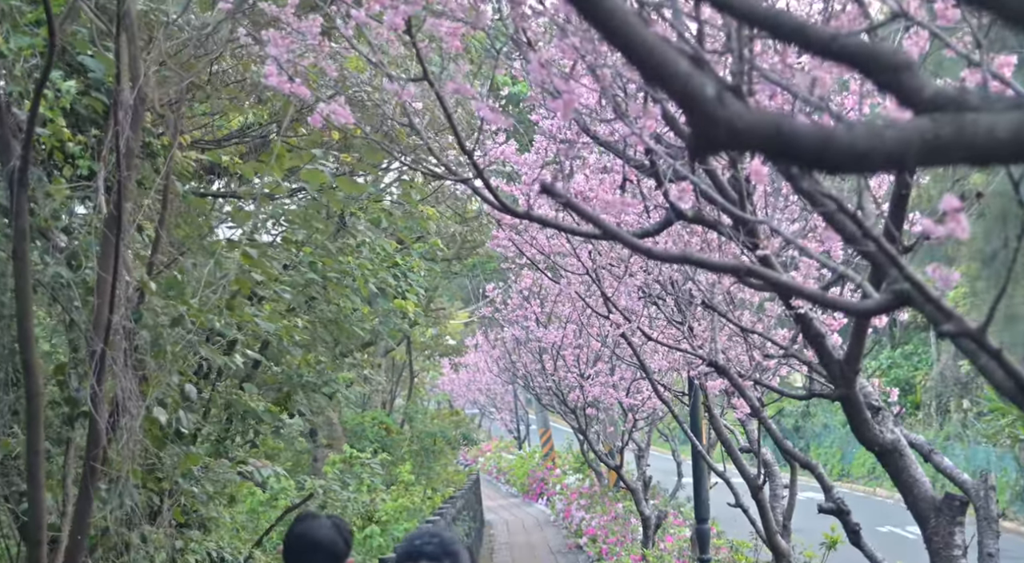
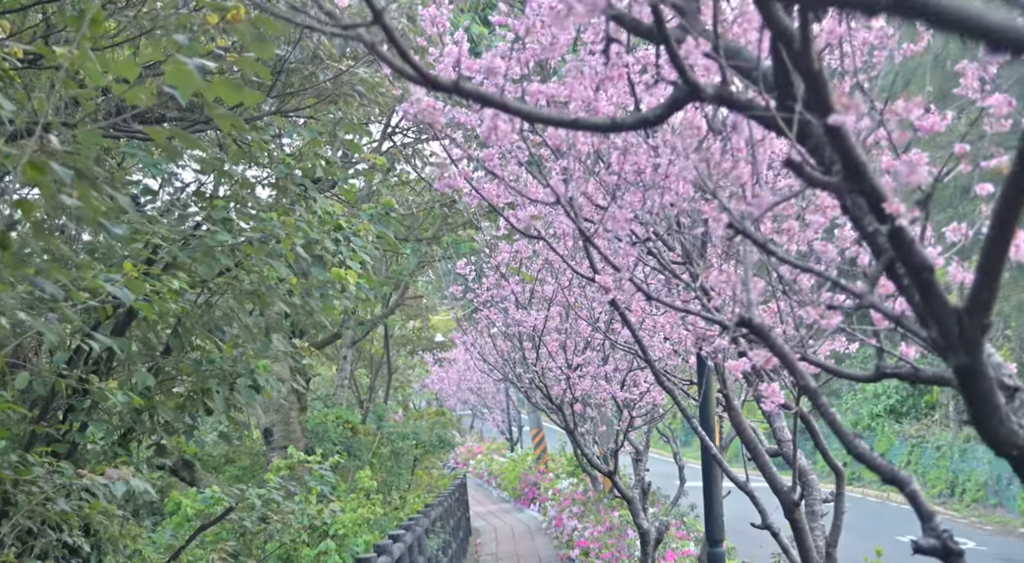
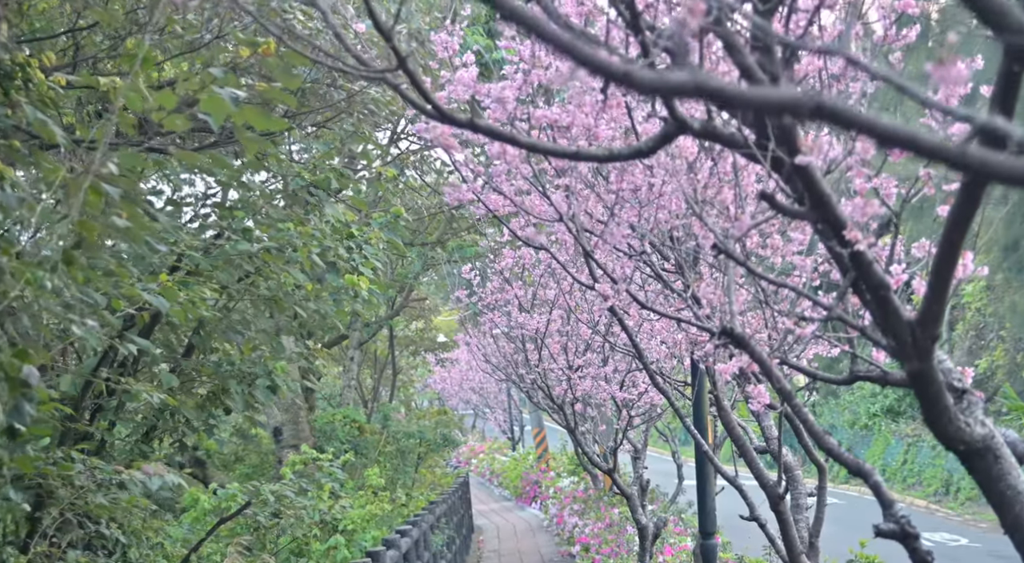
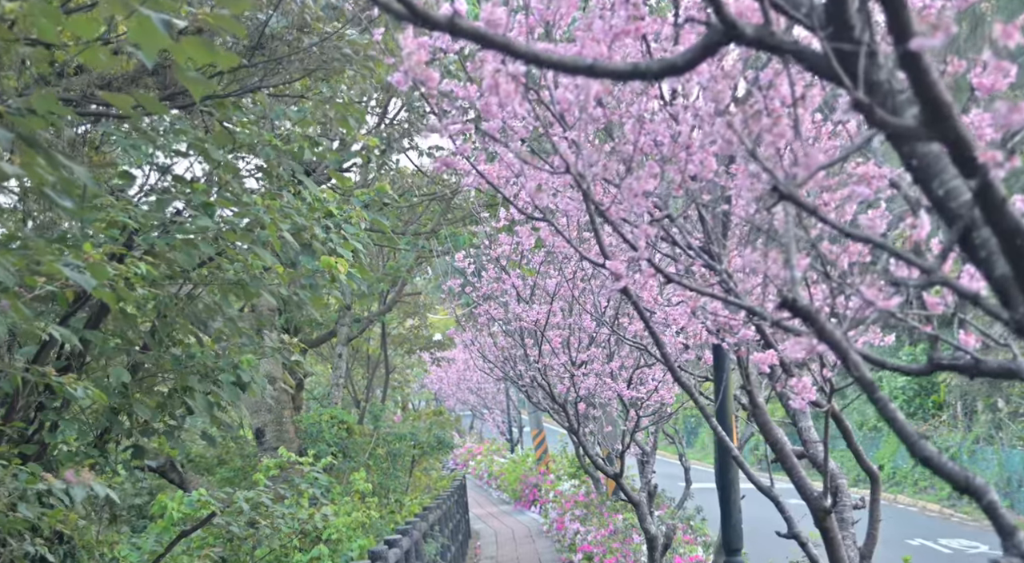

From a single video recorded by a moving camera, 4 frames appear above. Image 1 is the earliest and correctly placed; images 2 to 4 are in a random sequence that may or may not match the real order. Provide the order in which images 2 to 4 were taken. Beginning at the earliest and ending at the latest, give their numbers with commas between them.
3, 2, 4
